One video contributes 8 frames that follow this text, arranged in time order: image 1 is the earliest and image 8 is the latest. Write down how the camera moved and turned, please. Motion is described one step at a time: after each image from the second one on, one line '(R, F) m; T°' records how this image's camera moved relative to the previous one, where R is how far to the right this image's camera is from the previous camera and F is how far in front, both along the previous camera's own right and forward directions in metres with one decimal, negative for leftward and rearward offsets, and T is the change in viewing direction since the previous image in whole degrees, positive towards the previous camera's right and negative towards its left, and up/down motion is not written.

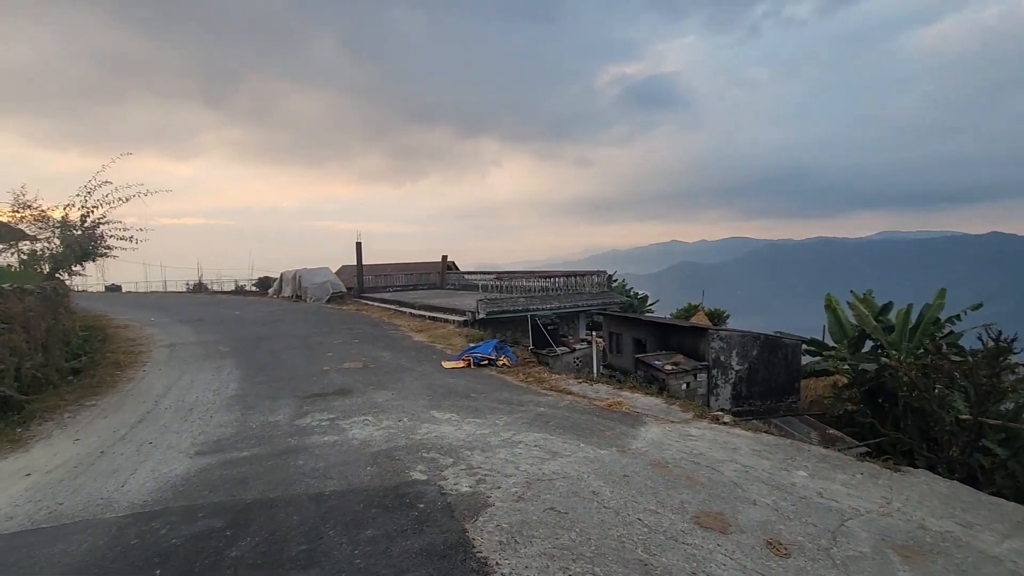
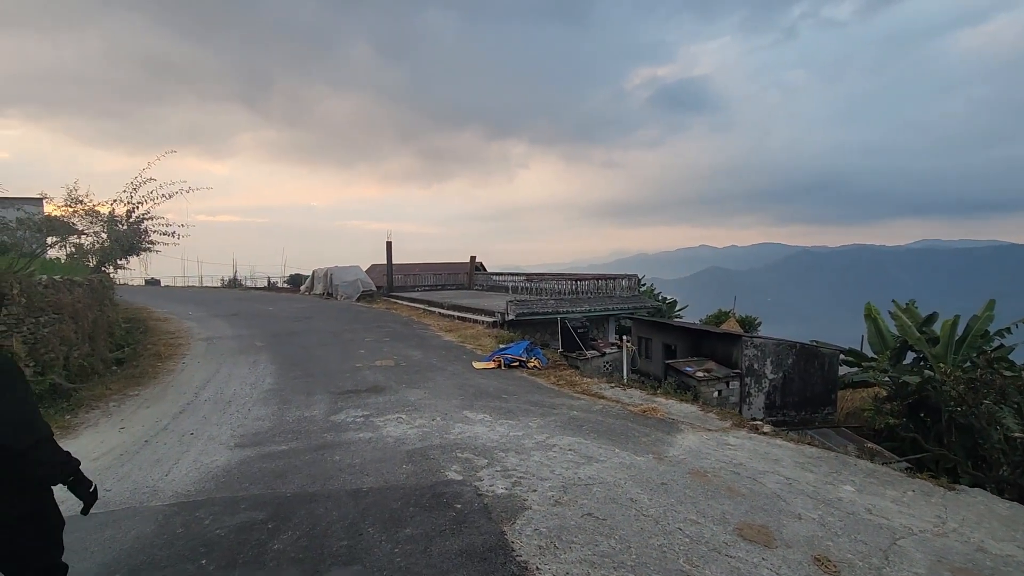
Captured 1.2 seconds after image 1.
(-0.1, 0.0) m; -3°
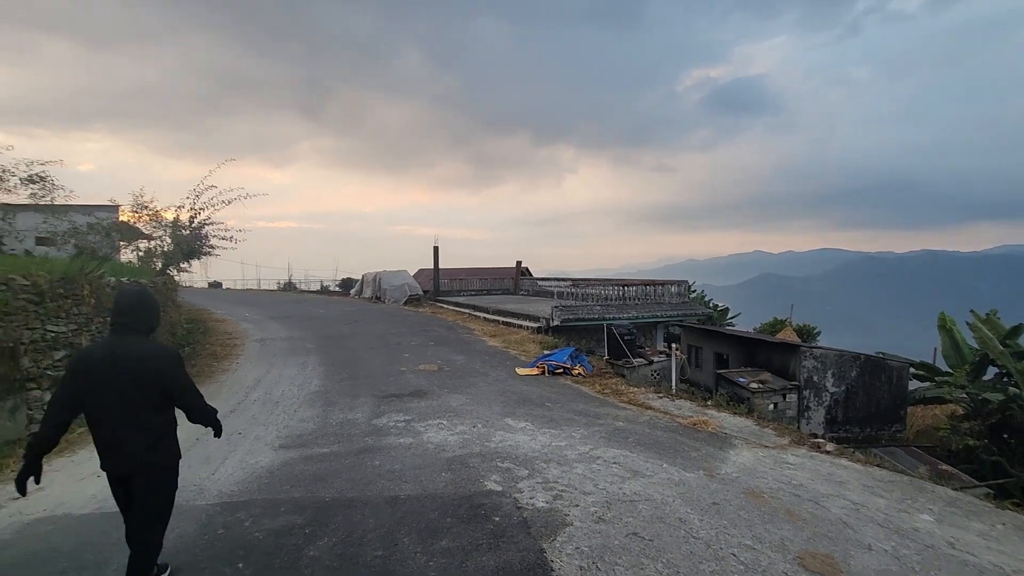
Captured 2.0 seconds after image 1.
(0.0, +0.2) m; -5°
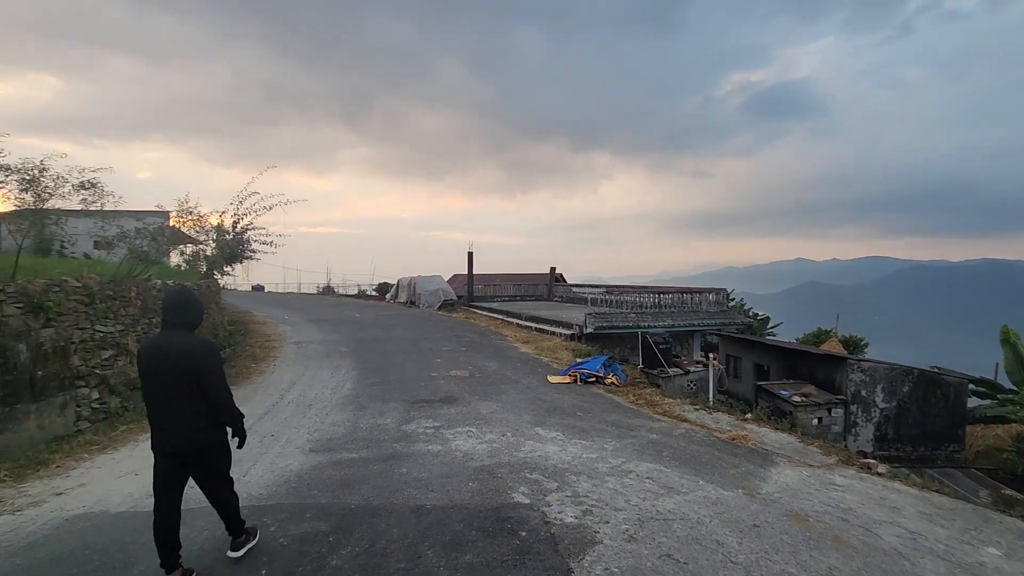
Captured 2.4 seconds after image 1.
(0.0, +0.1) m; -4°
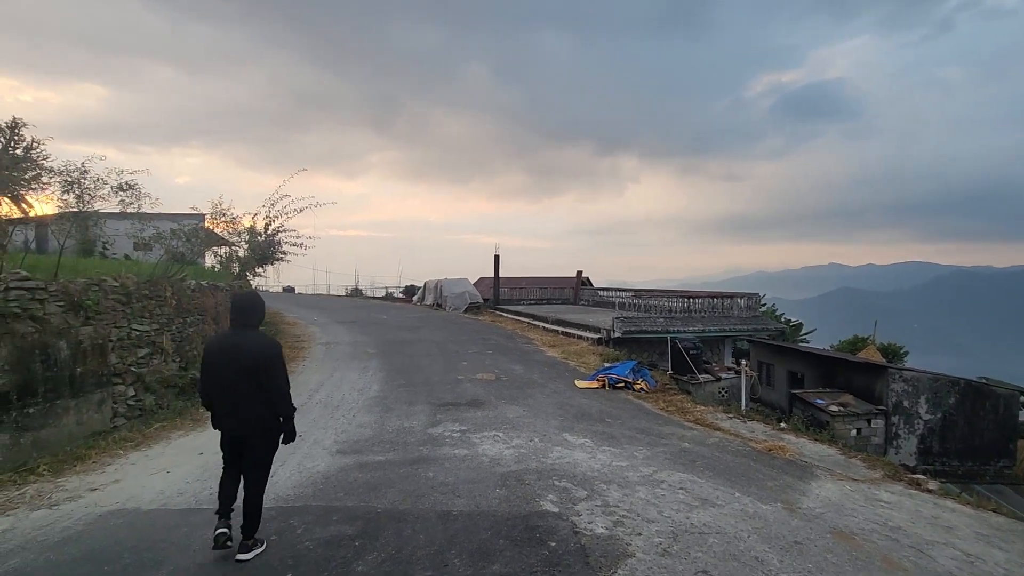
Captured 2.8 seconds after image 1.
(0.0, +0.1) m; -3°
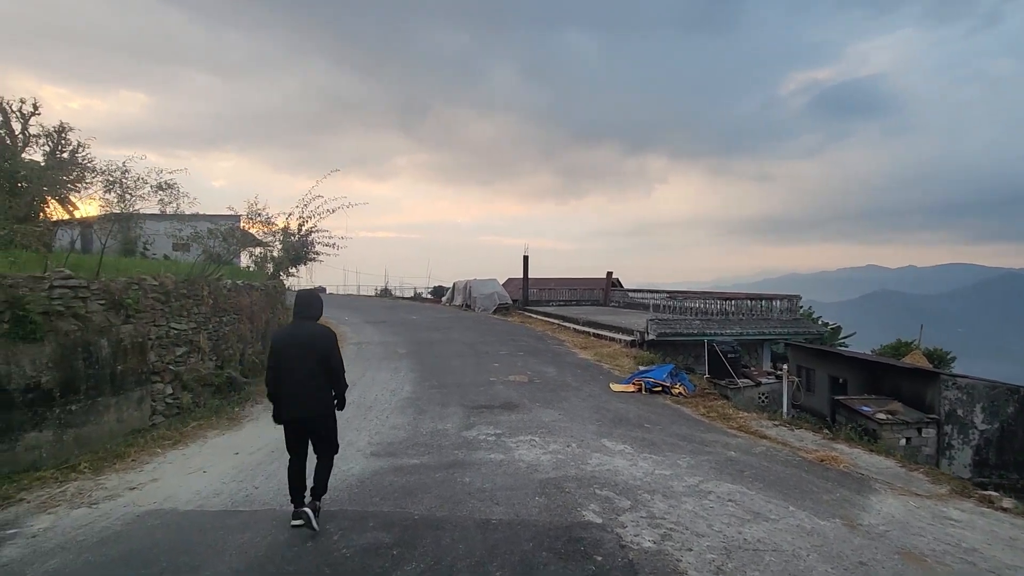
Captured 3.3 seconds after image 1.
(-0.1, +0.2) m; -3°
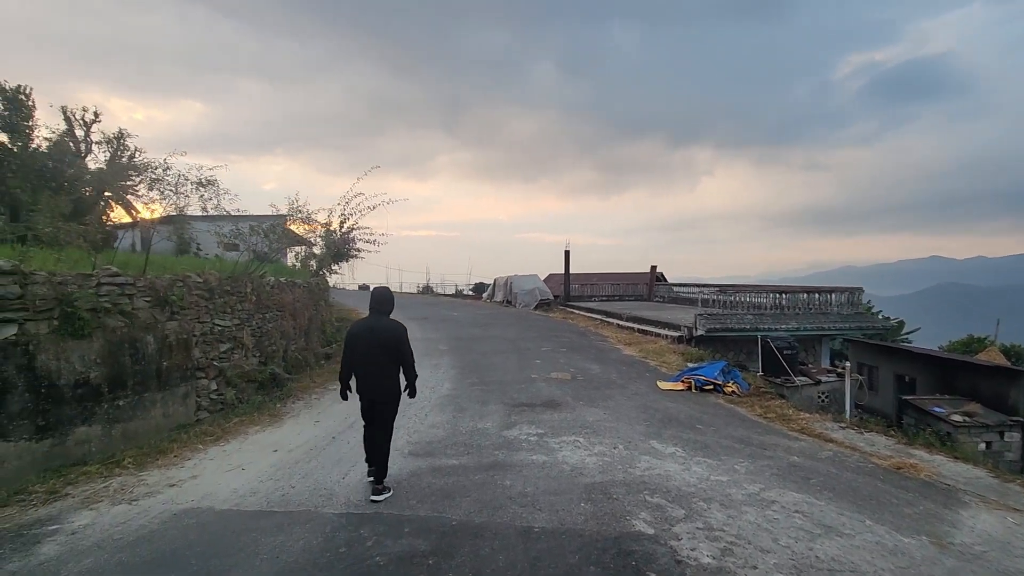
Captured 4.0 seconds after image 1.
(0.0, +0.3) m; -4°
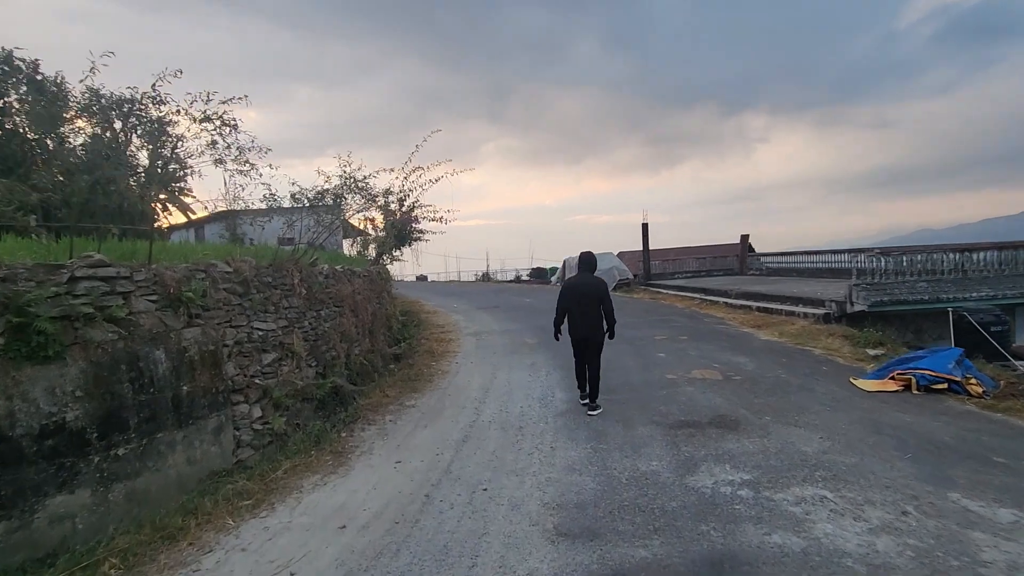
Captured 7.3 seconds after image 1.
(-1.0, +2.4) m; -6°
